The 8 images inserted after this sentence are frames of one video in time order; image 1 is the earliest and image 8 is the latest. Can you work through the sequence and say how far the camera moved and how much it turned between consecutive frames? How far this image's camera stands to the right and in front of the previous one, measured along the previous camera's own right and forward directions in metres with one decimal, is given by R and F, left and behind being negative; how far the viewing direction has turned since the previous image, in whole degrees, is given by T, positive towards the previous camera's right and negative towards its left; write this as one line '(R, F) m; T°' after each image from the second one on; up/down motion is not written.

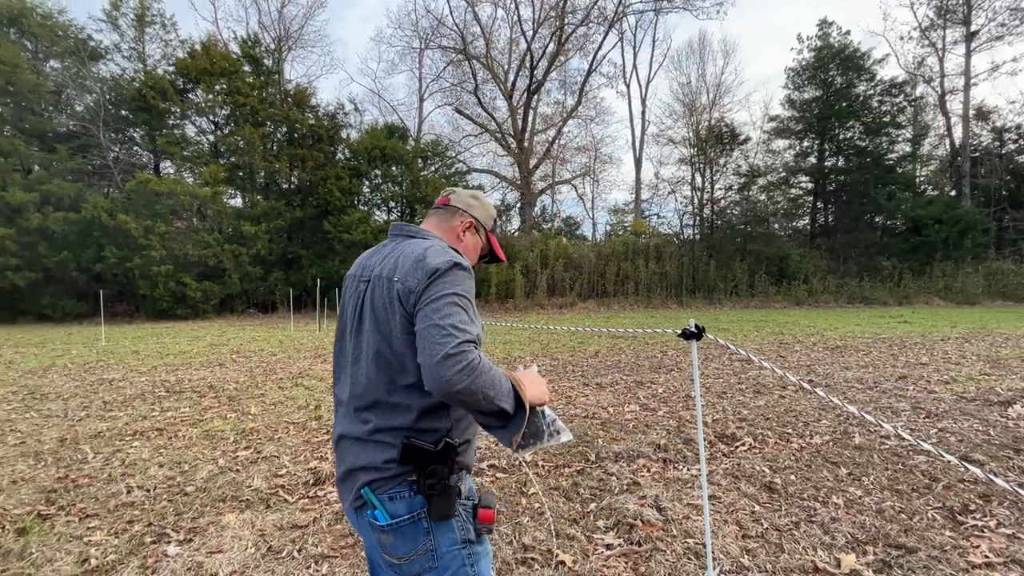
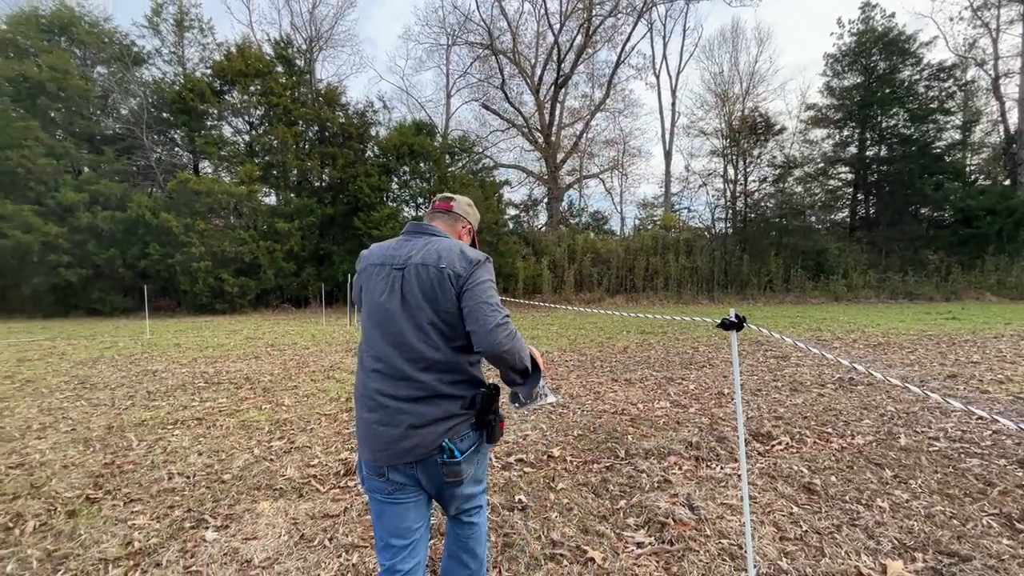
(0.0, 0.0) m; -3°
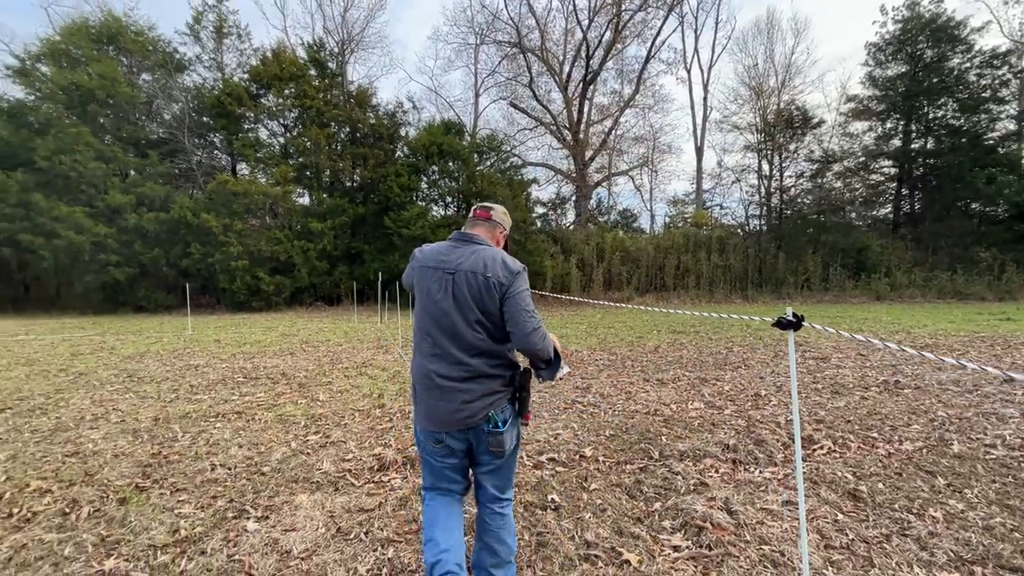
(0.0, 0.0) m; -3°
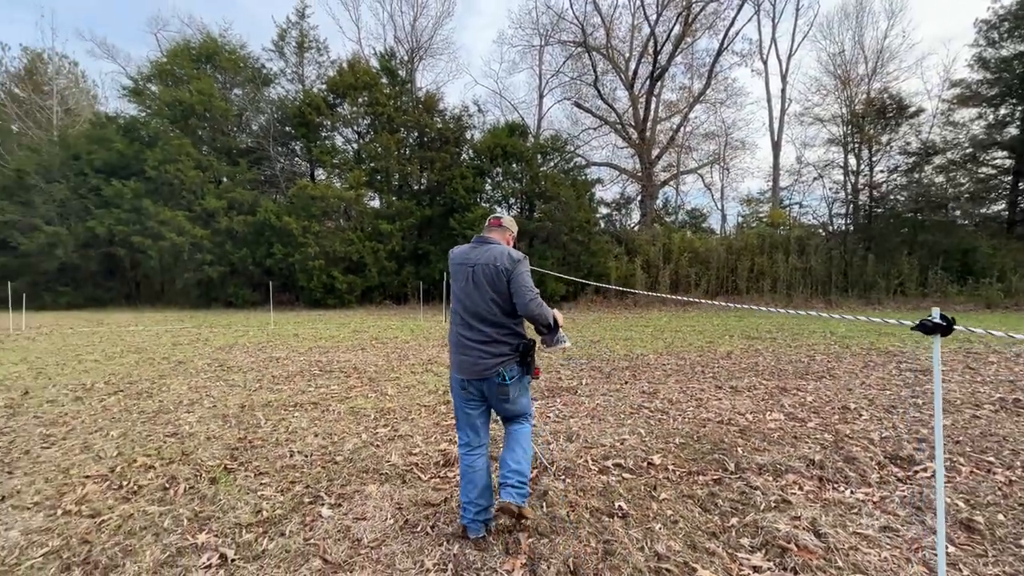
(0.0, 0.0) m; -7°
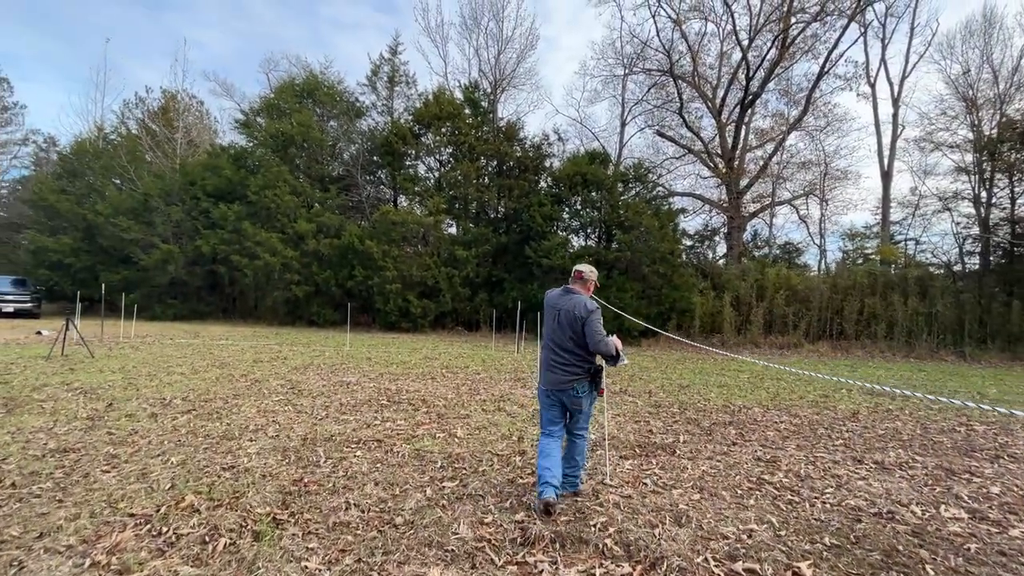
(-0.2, +0.6) m; -8°
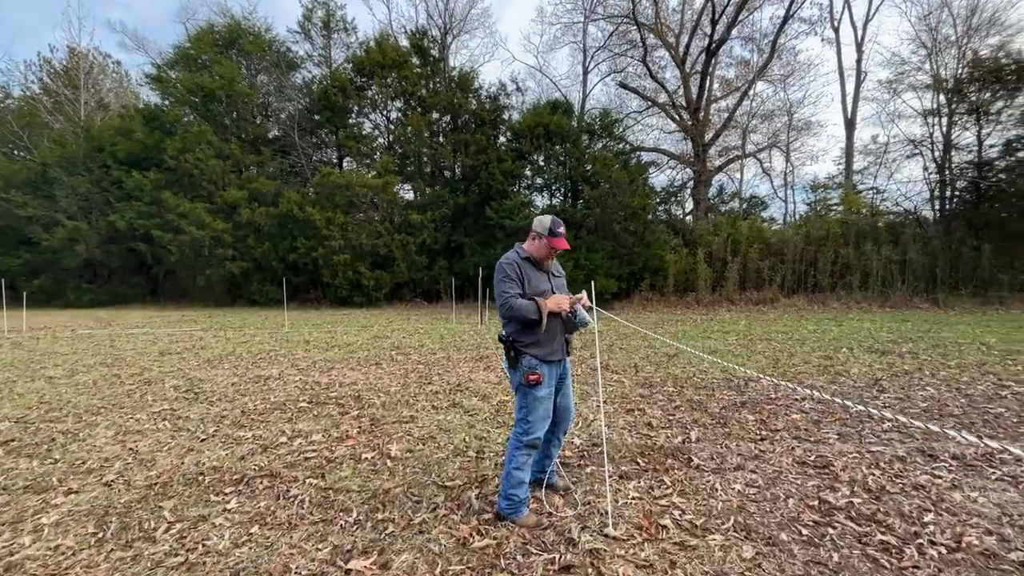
(+0.1, +1.4) m; +4°
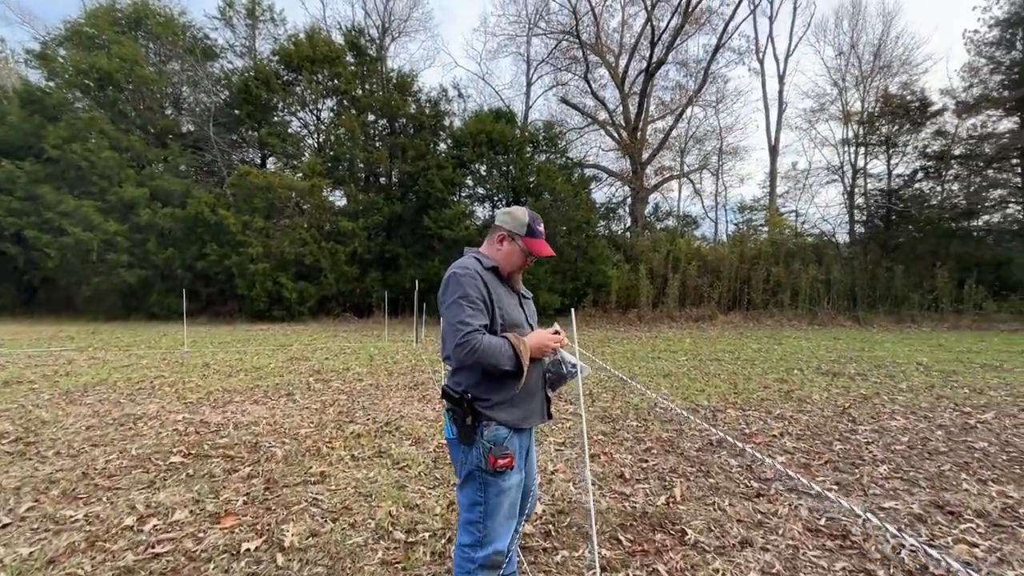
(0.0, +0.8) m; +7°
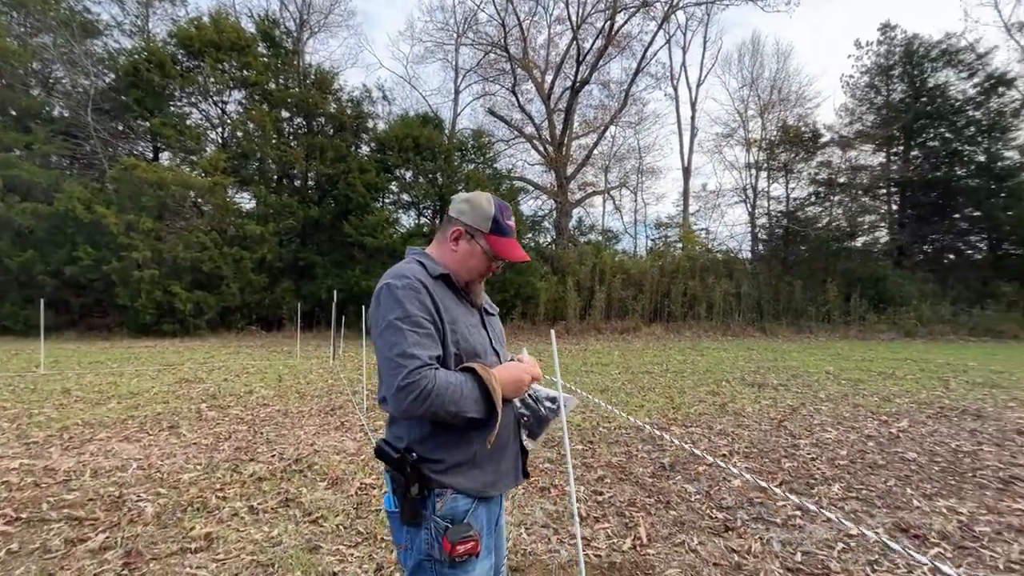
(-0.1, +0.5) m; +9°
